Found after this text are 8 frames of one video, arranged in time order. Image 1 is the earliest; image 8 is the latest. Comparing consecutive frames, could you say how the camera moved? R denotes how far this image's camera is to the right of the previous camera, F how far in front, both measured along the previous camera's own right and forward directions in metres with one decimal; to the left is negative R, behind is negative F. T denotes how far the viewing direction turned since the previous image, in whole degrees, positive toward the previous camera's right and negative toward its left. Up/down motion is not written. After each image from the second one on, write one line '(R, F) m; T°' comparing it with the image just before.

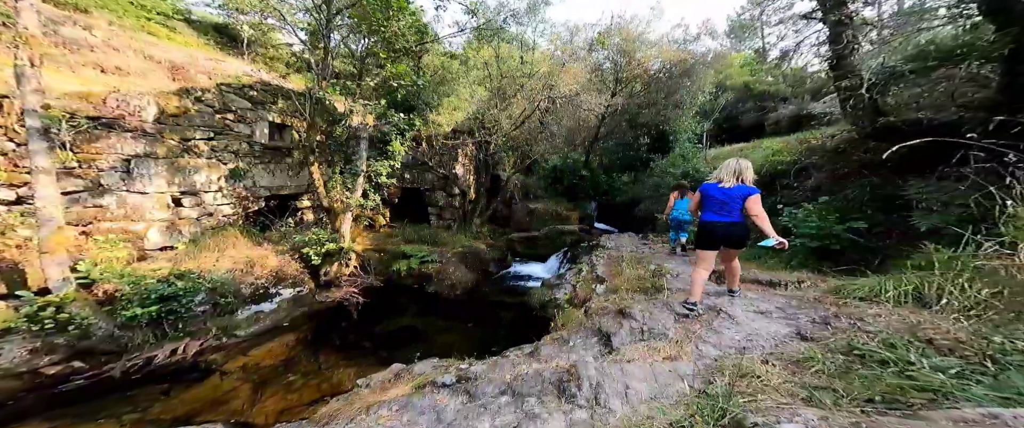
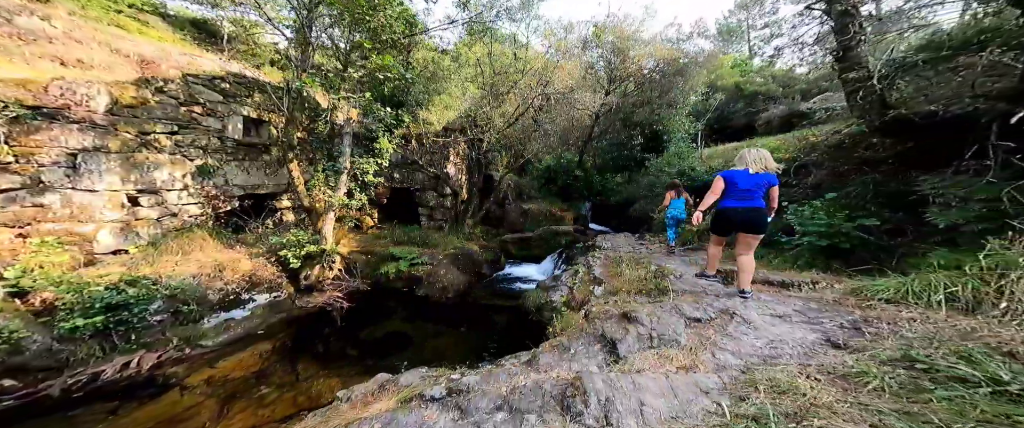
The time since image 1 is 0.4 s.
(0.0, +0.3) m; +1°
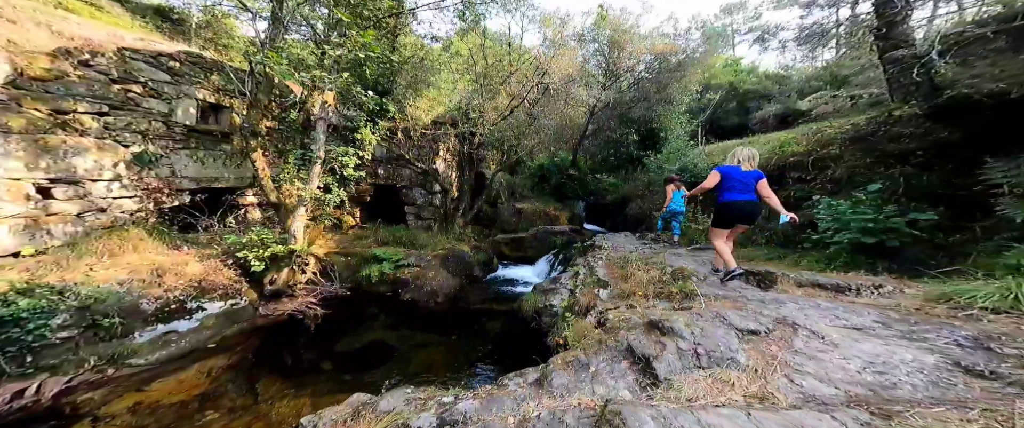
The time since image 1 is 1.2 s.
(-0.2, +0.7) m; +2°
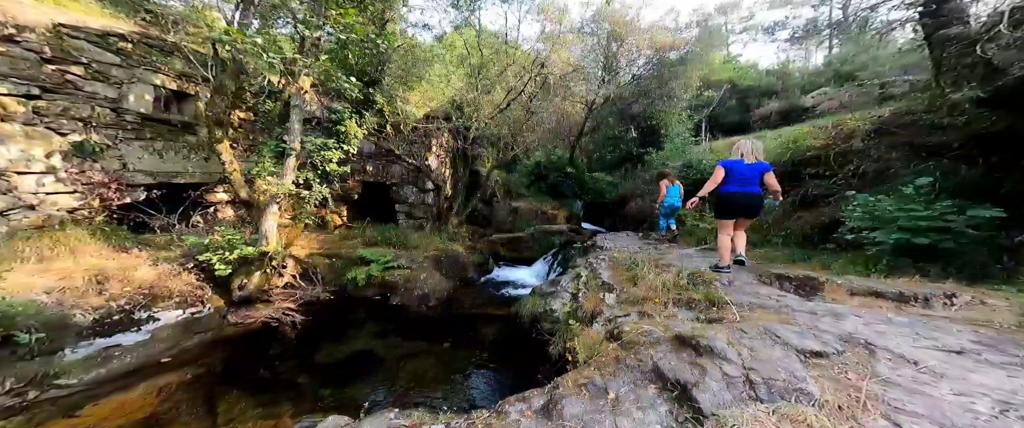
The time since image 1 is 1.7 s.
(-0.1, +0.5) m; +1°
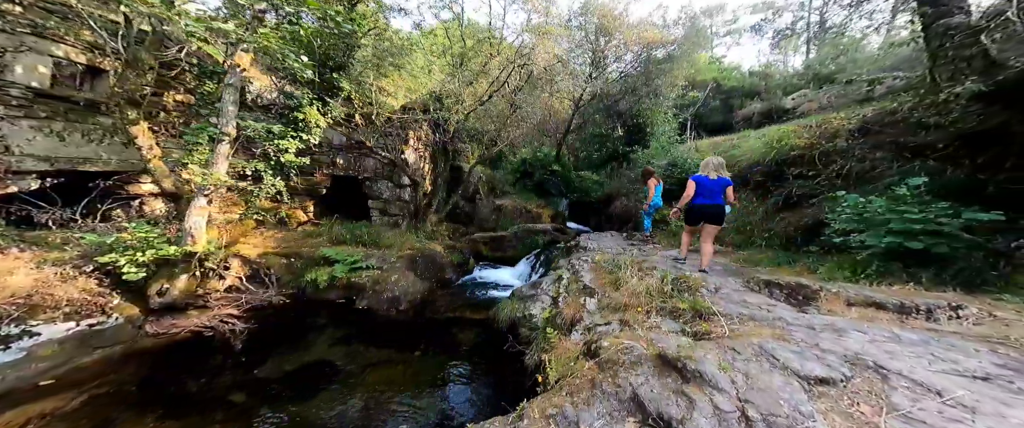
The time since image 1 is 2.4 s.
(+0.2, +0.4) m; +2°
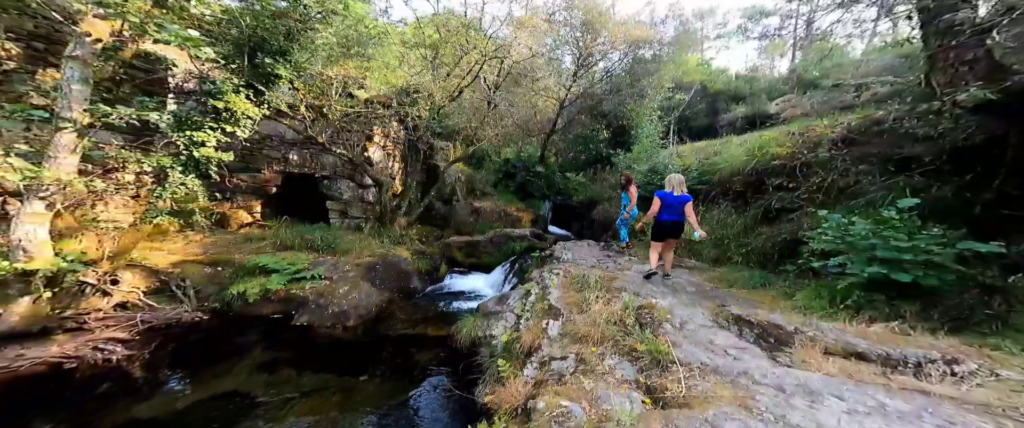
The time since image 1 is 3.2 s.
(+0.5, +0.5) m; +2°
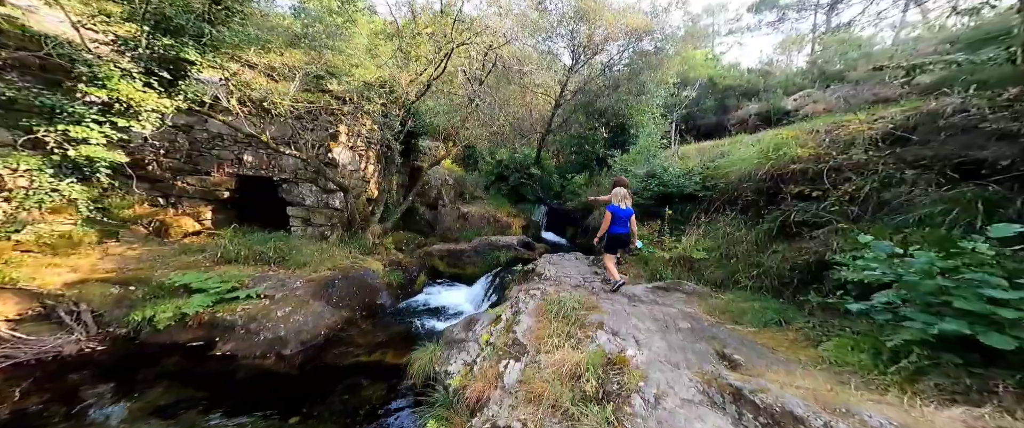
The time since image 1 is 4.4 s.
(+0.7, +0.9) m; -2°
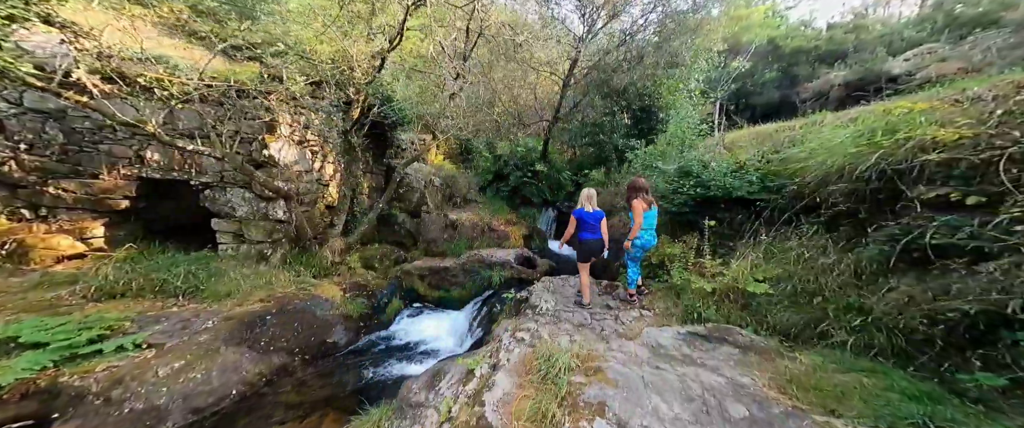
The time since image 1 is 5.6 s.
(+0.4, +1.7) m; -2°
